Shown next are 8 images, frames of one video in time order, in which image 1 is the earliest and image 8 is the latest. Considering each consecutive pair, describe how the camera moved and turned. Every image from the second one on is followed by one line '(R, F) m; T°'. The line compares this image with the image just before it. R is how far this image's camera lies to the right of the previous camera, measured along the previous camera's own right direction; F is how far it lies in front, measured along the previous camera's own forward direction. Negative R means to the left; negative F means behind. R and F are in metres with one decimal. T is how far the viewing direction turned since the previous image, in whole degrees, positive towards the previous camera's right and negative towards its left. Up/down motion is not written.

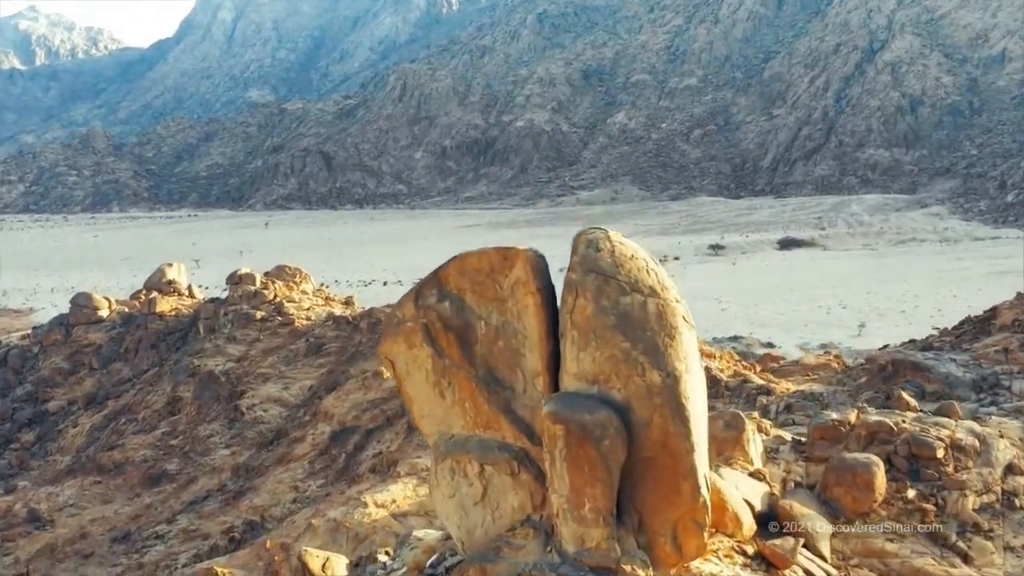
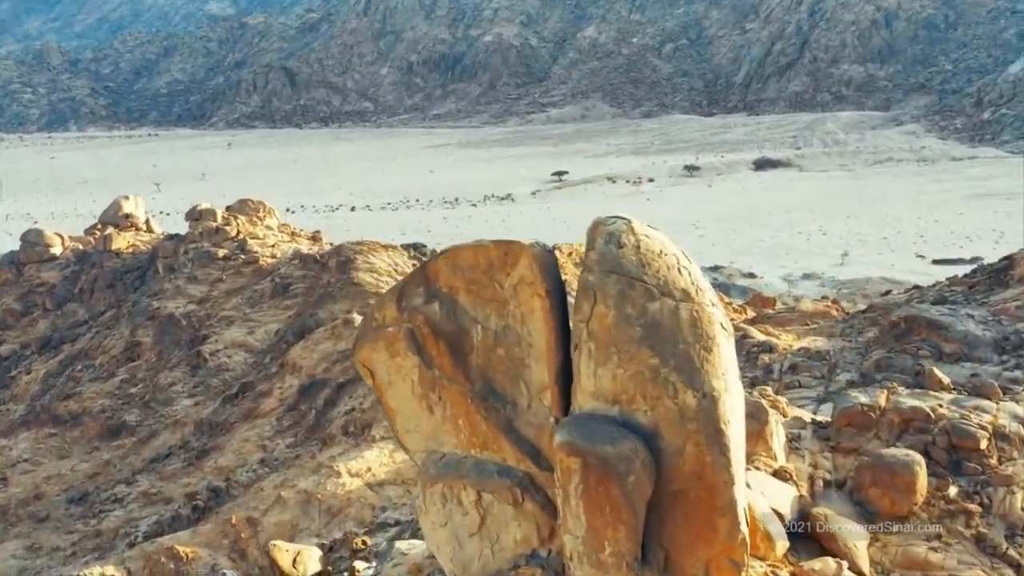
(-0.1, +0.7) m; +2°
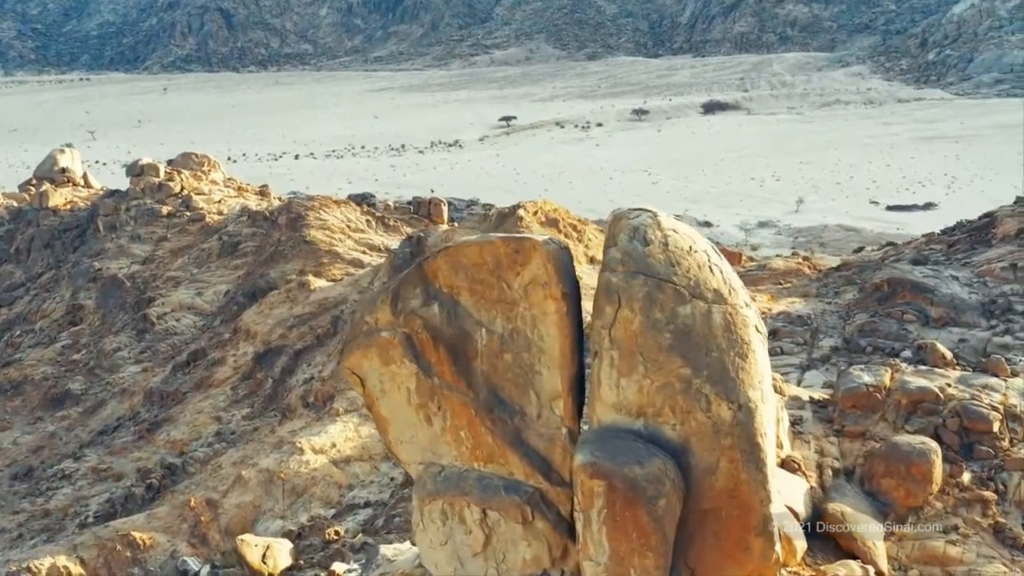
(-0.2, +0.4) m; +3°
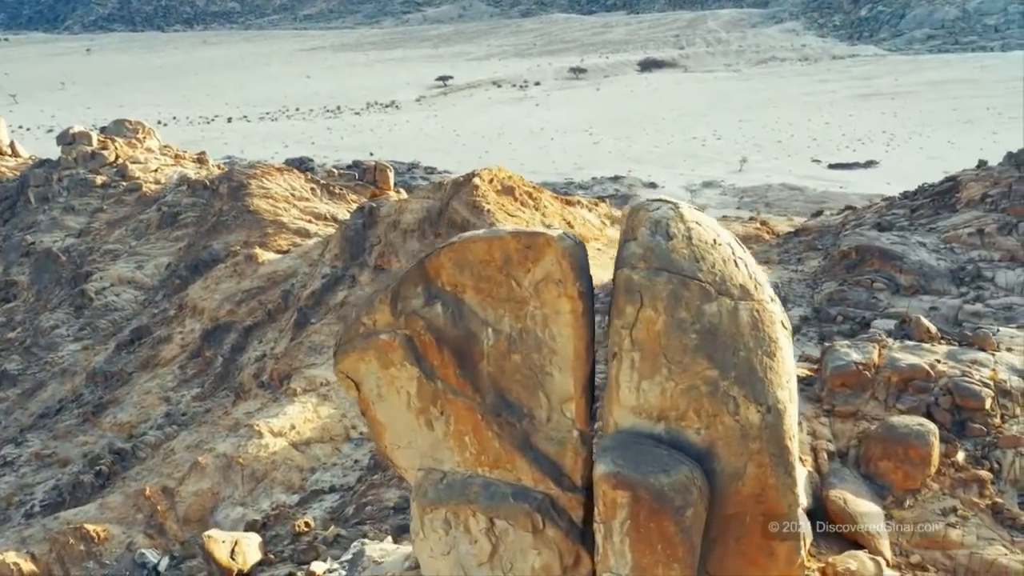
(-0.2, +0.2) m; +3°
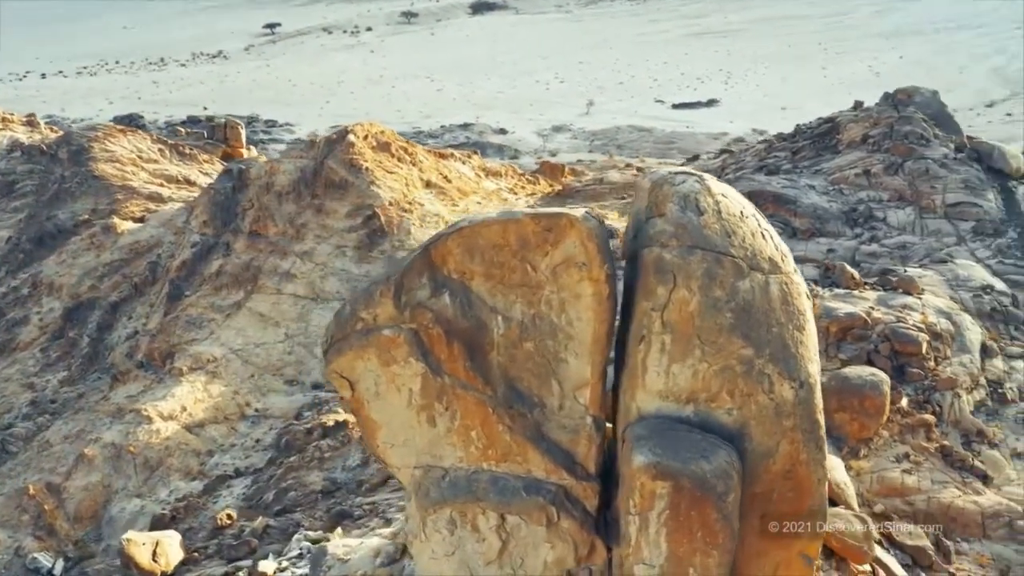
(-0.4, +0.2) m; +8°
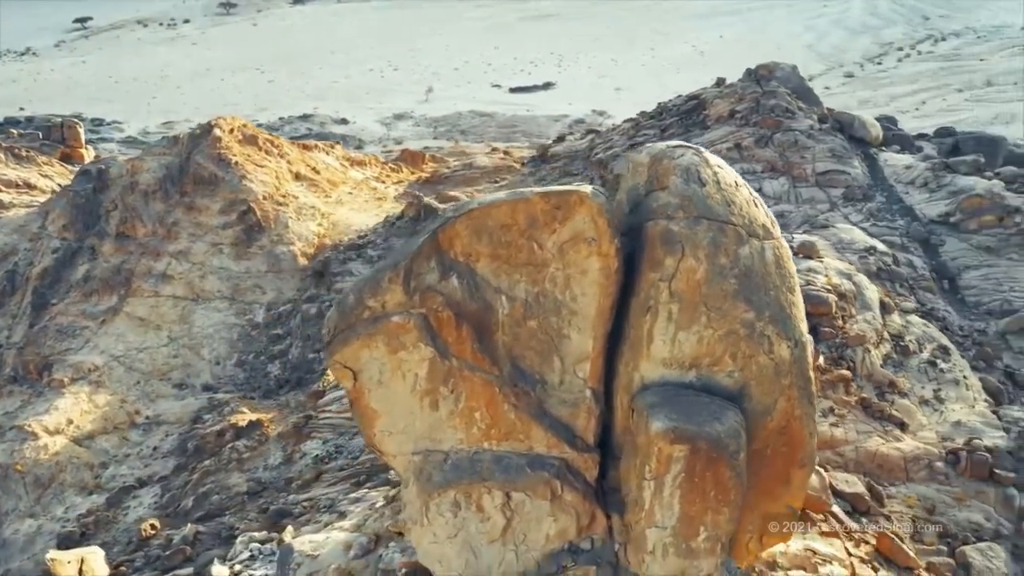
(-0.4, 0.0) m; +9°
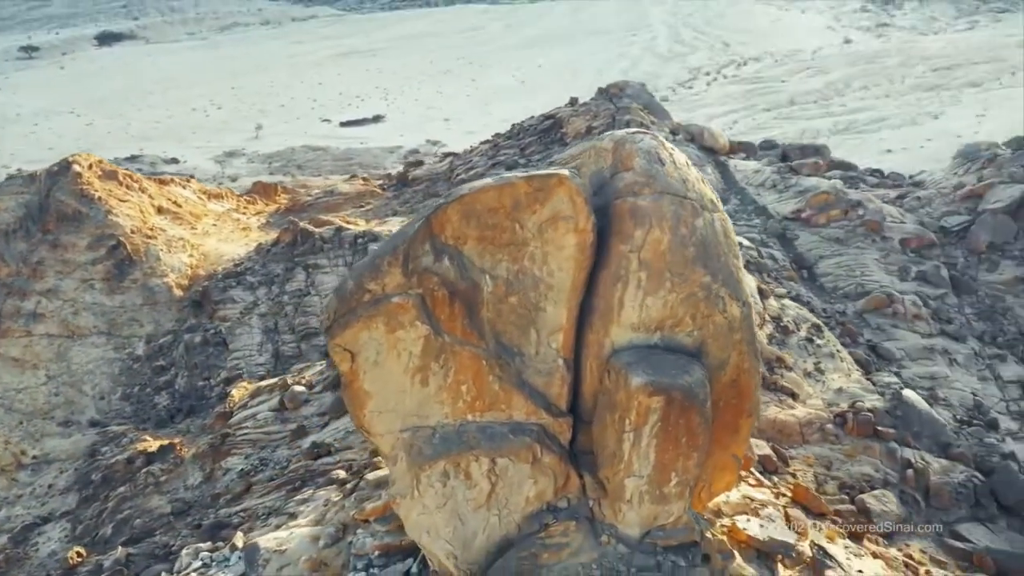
(-0.4, -0.2) m; +9°
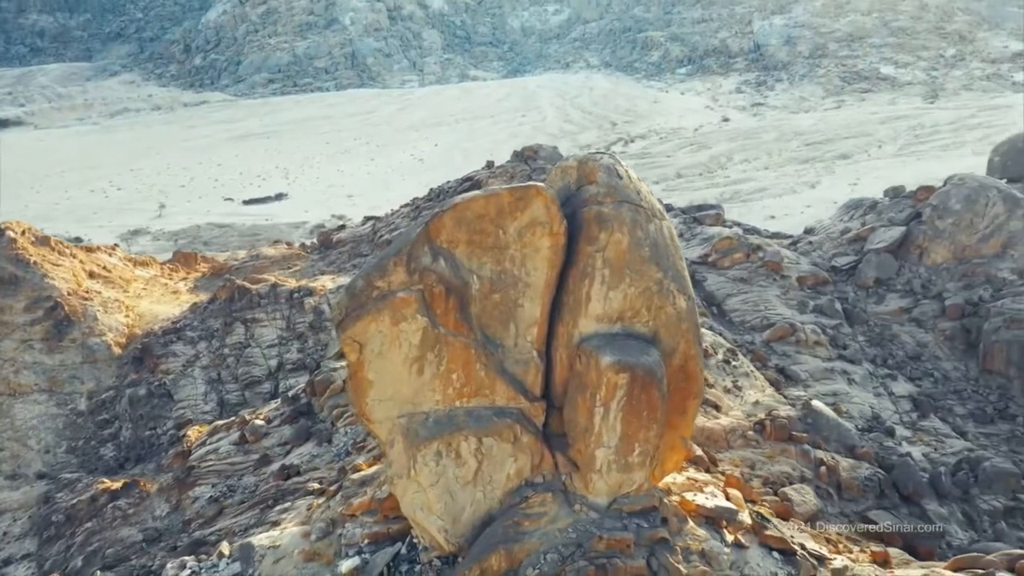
(-0.3, -0.5) m; +6°
